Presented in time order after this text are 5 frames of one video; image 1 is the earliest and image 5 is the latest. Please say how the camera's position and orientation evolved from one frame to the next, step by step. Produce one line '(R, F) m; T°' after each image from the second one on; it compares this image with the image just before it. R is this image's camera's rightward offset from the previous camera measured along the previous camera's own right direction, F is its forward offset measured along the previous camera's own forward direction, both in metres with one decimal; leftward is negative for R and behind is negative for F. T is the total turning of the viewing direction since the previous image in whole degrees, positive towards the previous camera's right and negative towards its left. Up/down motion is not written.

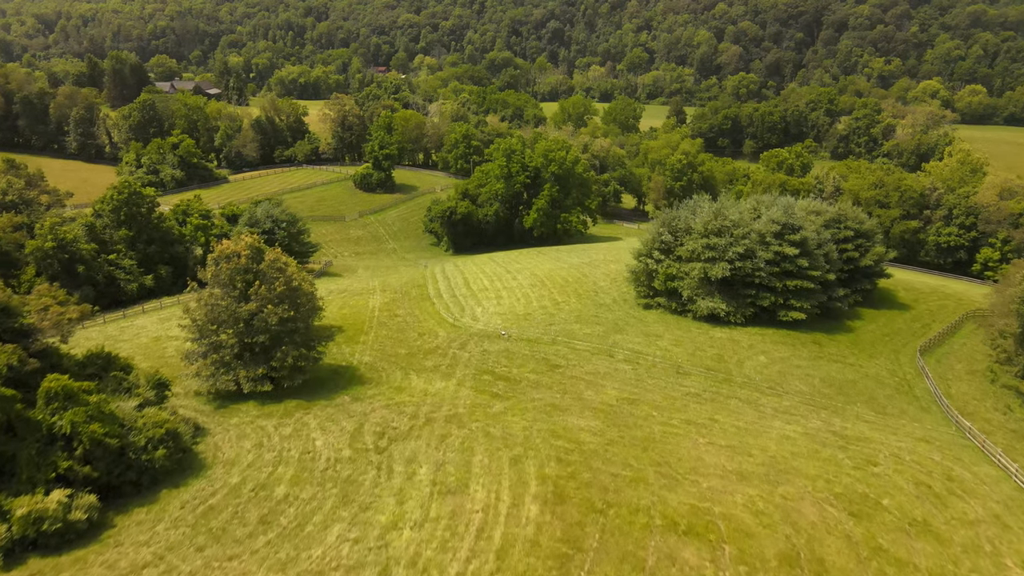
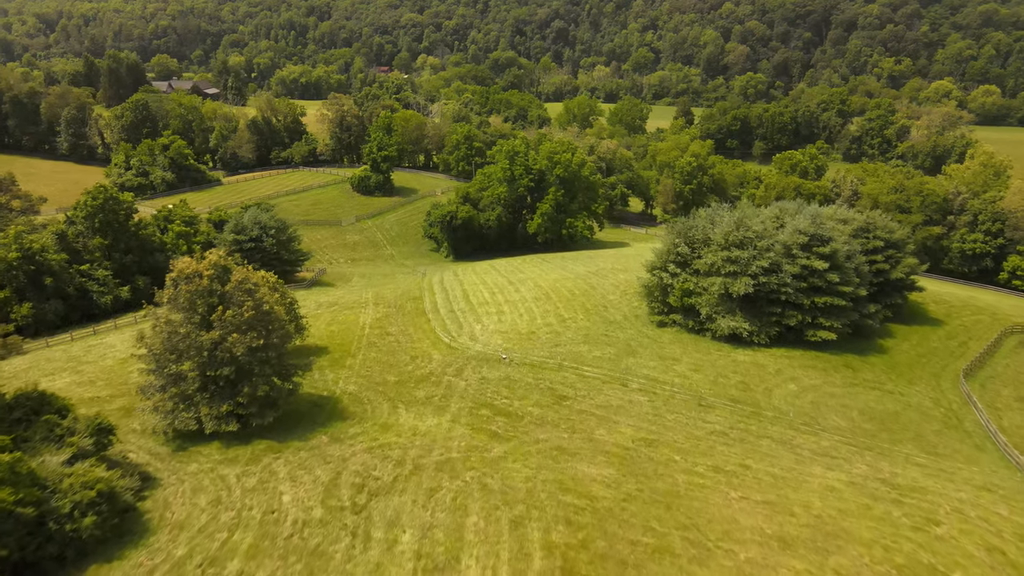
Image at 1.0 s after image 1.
(+0.1, +3.0) m; 0°
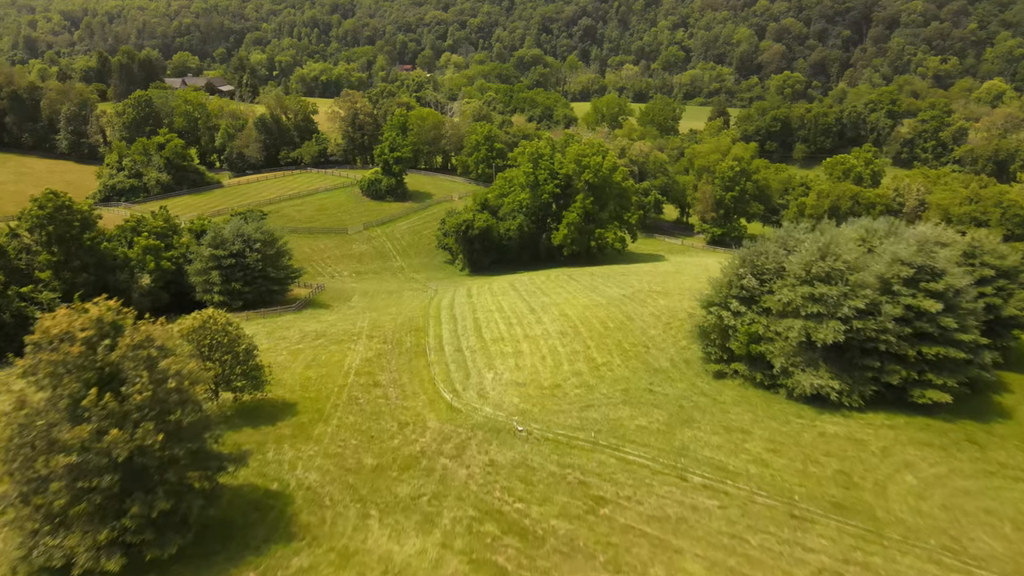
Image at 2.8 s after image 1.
(+0.1, +6.8) m; -2°
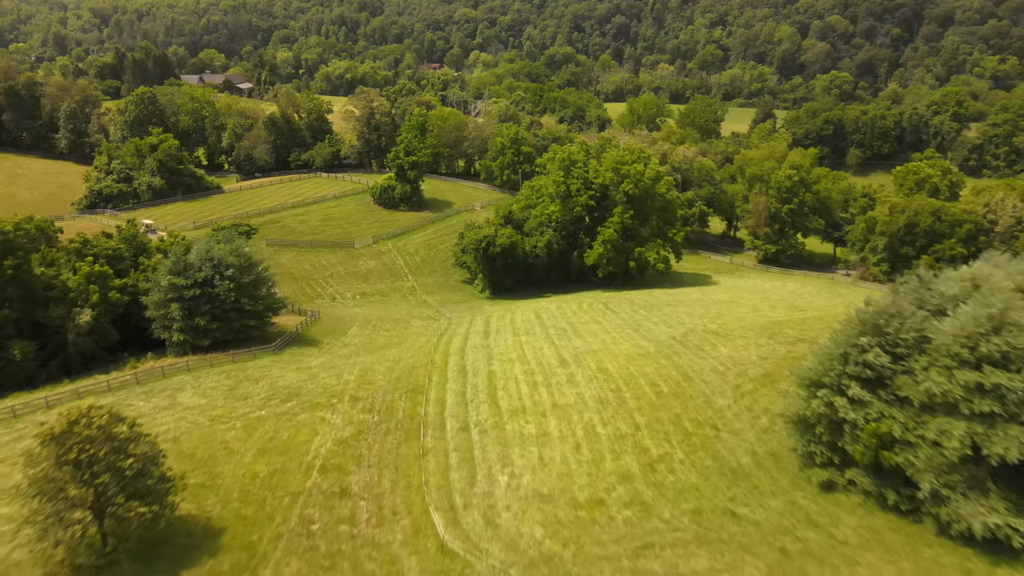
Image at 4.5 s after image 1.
(+0.1, +7.6) m; -2°
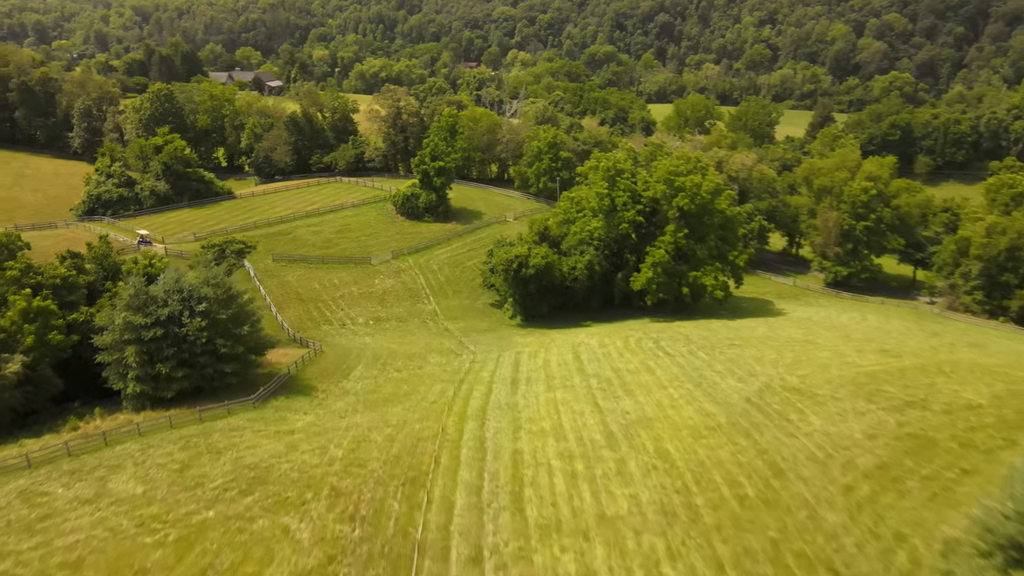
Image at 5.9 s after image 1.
(0.0, +6.7) m; -3°
